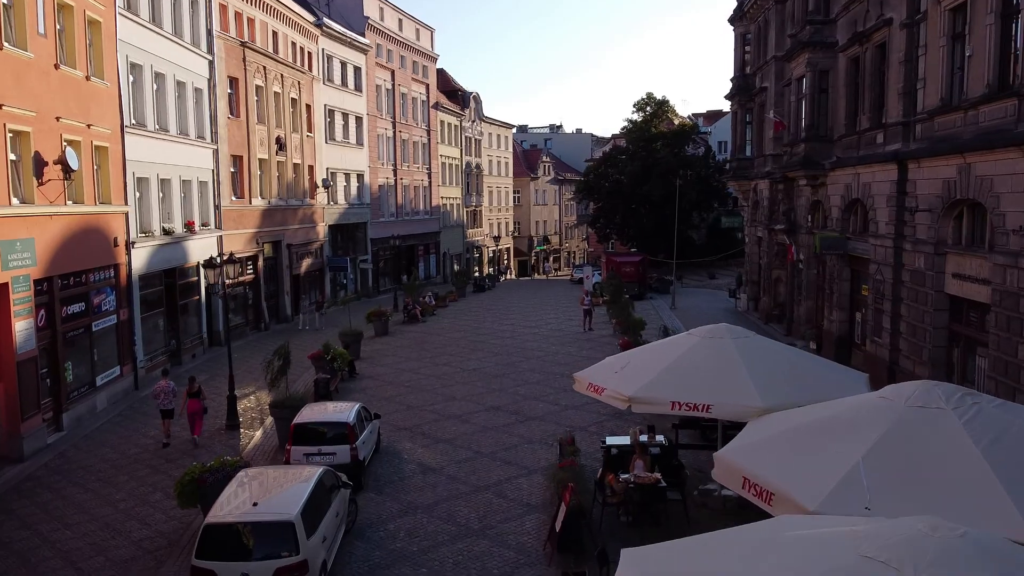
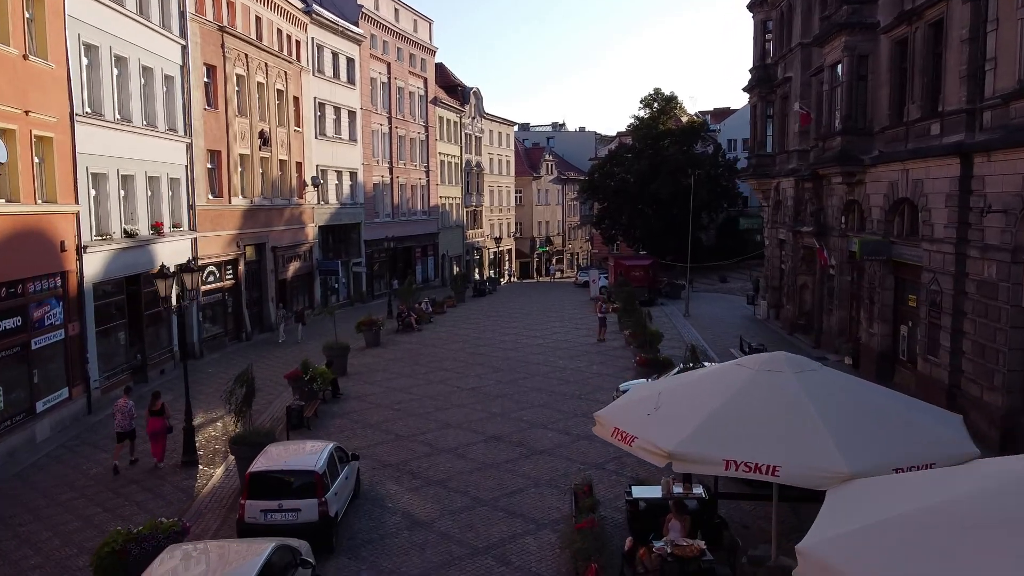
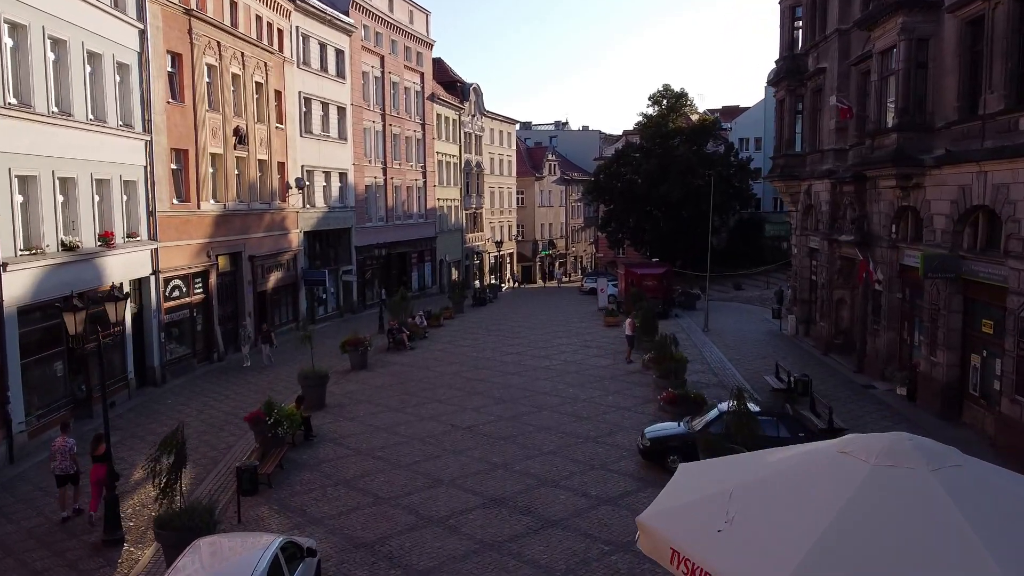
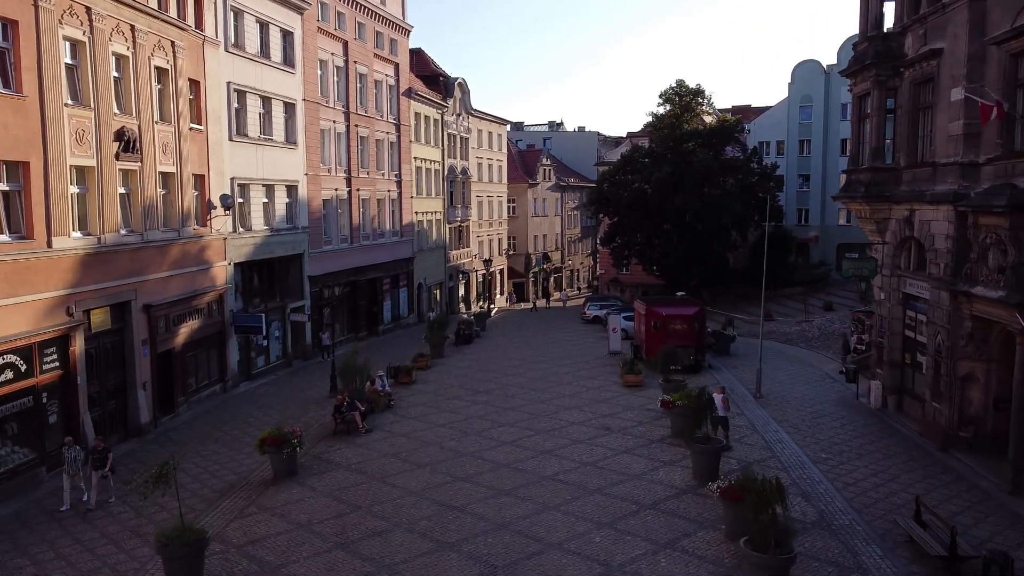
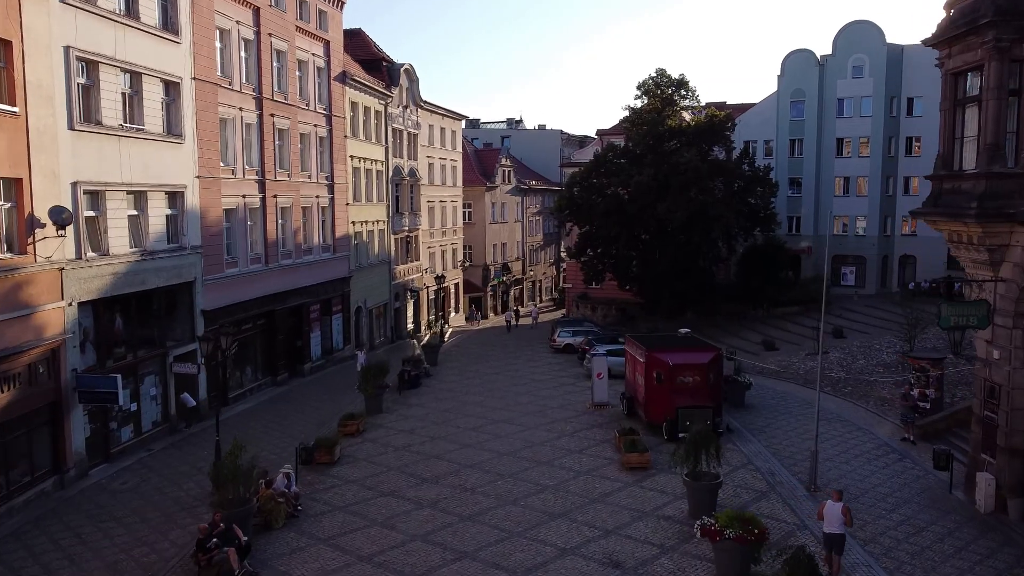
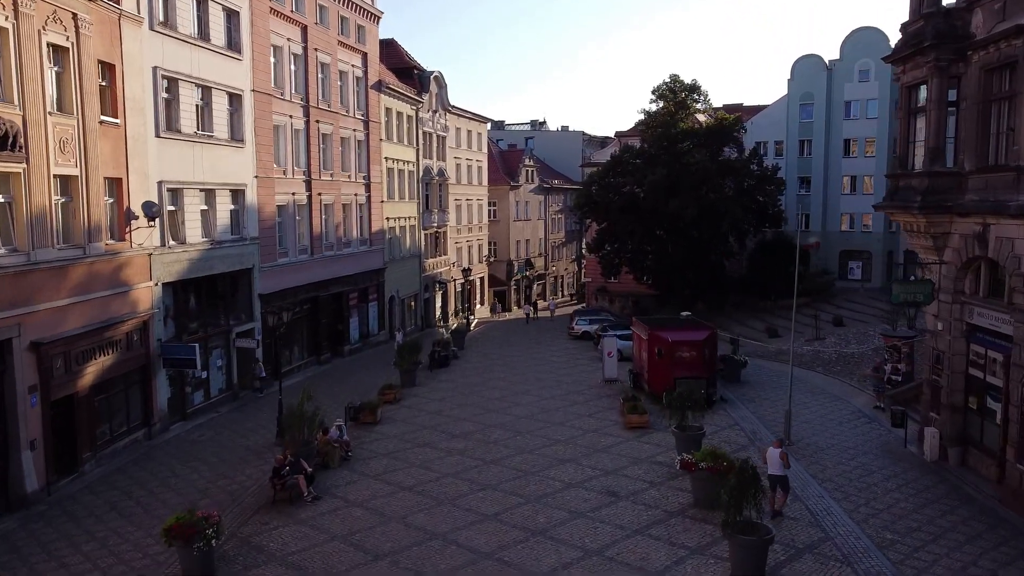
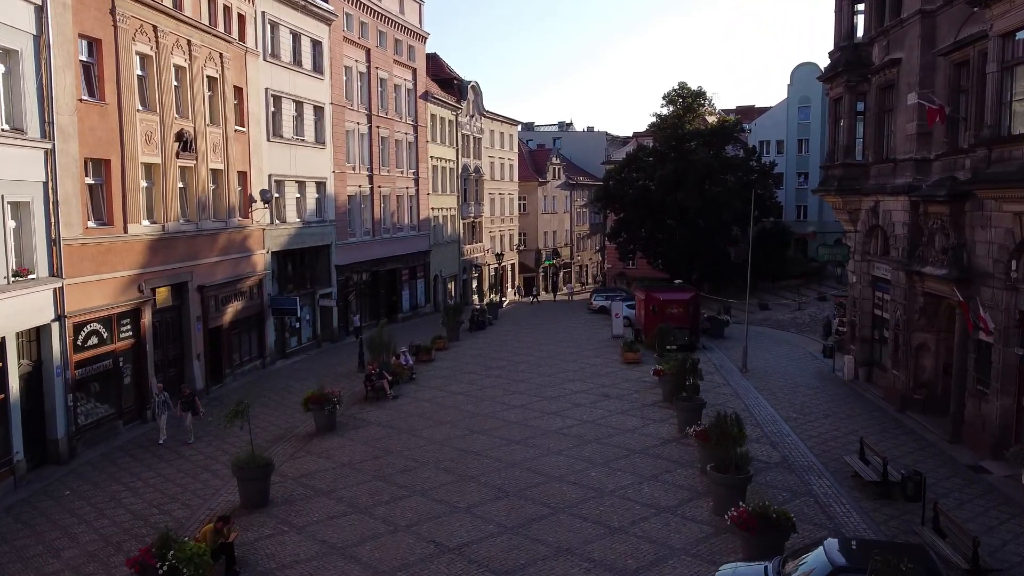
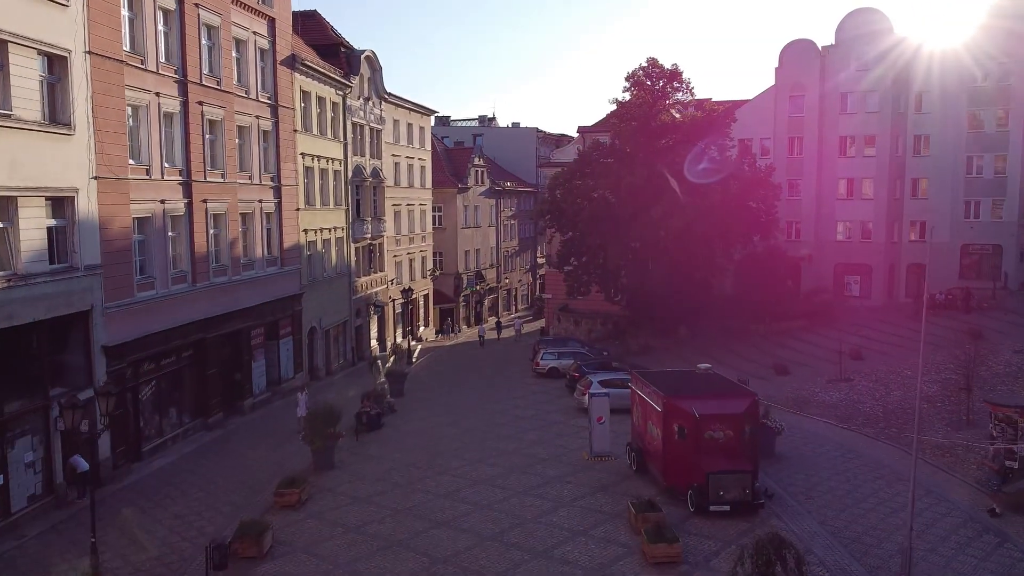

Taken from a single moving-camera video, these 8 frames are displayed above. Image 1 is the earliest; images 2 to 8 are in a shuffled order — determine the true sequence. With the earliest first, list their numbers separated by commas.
2, 3, 7, 4, 6, 5, 8
